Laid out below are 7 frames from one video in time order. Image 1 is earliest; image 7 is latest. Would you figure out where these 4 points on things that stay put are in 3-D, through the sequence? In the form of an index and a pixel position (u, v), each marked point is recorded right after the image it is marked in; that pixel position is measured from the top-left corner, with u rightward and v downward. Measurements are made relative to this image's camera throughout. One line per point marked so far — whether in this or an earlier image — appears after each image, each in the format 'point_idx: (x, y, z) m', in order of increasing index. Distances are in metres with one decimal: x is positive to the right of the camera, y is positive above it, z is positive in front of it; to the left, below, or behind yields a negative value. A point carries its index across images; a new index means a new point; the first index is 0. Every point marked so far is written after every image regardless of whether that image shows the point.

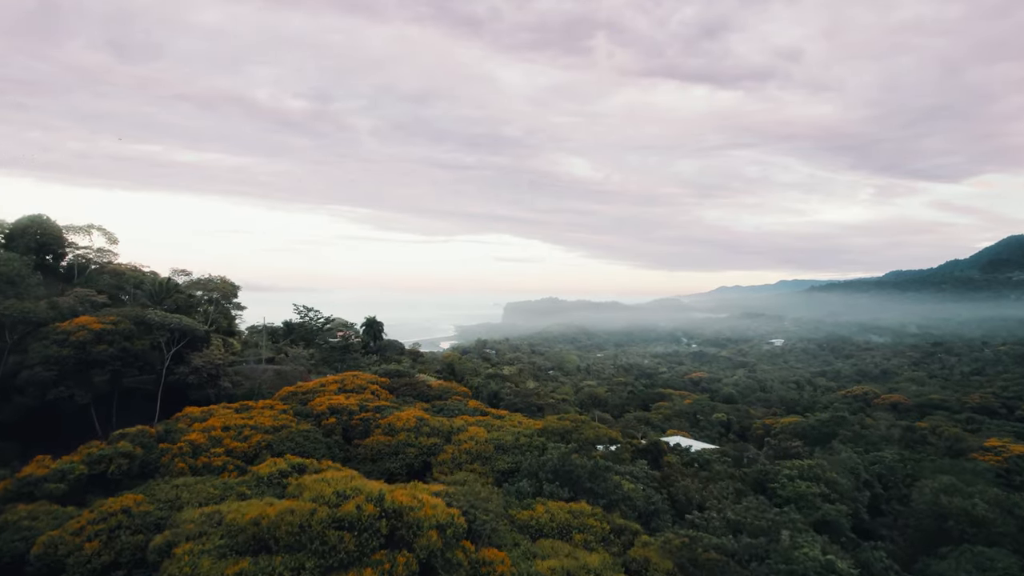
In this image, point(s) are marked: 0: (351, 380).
0: (-6.1, -3.5, +19.1) m
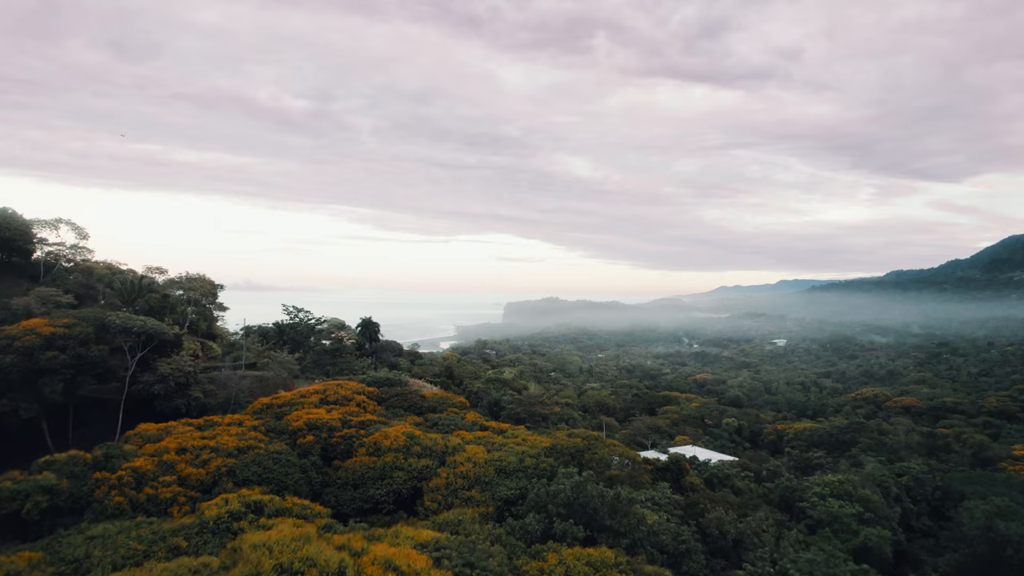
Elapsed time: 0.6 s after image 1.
0: (-6.1, -3.5, +17.1) m
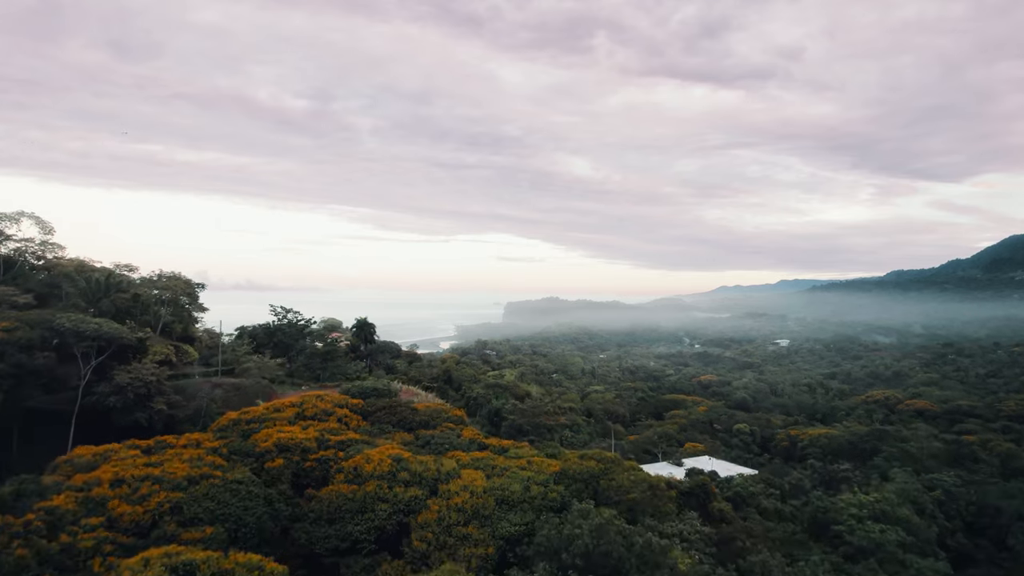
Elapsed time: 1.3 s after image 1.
0: (-6.0, -3.5, +15.2) m
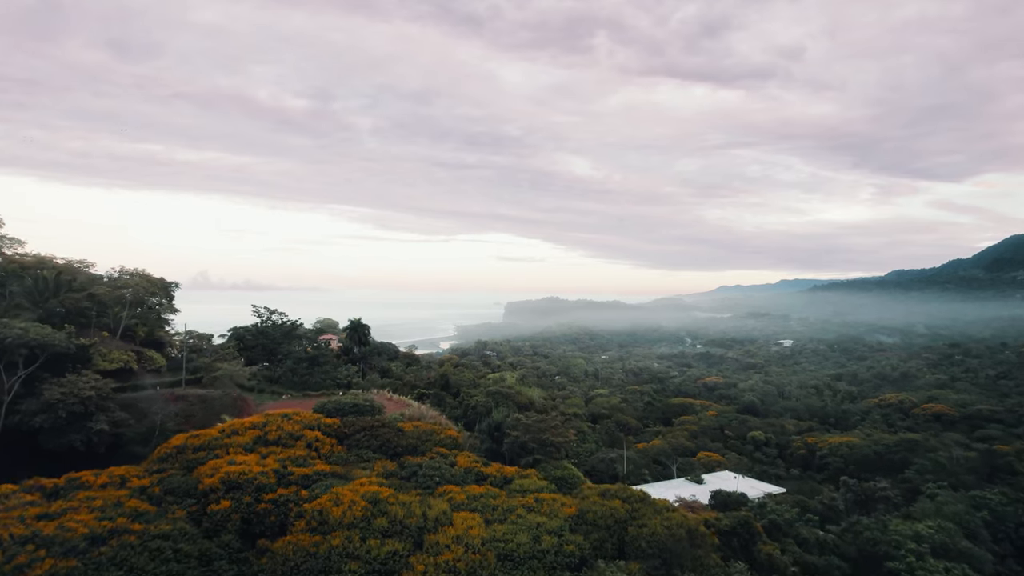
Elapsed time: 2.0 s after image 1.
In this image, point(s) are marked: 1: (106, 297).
0: (-5.9, -3.4, +12.8) m
1: (-15.6, -0.3, +19.6) m
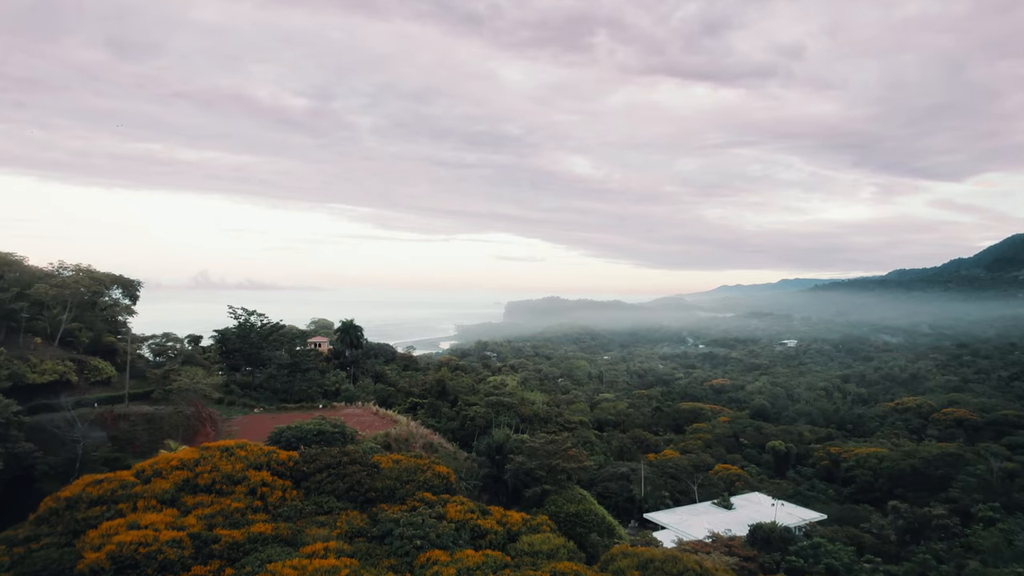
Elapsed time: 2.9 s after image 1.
0: (-5.8, -3.4, +10.1) m
1: (-15.4, -0.3, +16.9) m
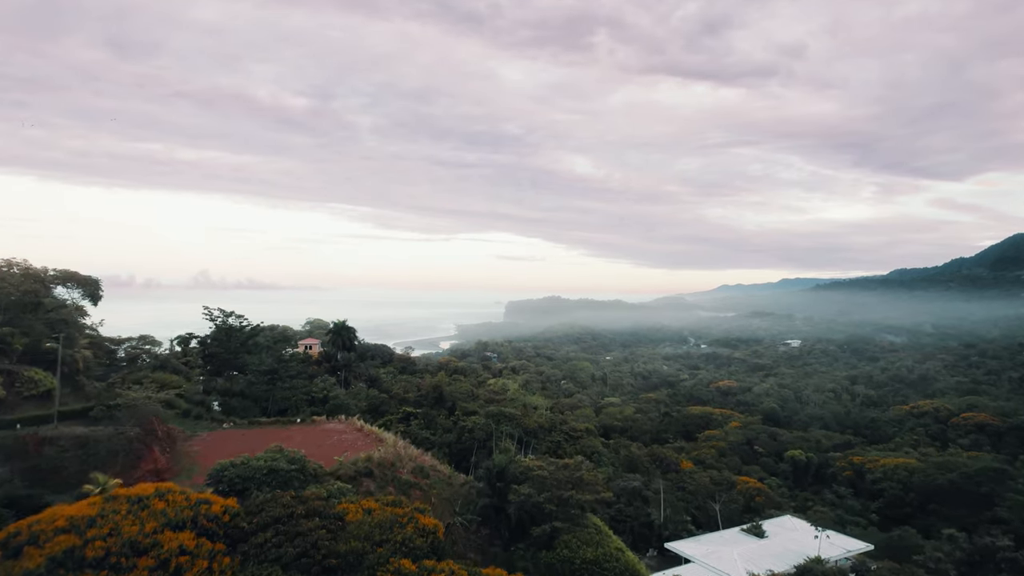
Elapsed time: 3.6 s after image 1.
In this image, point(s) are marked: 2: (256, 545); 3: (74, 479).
0: (-5.7, -3.4, +7.7) m
1: (-15.3, -0.2, +14.5) m
2: (-3.8, -3.6, +8.5) m
3: (-9.9, -4.4, +11.7) m
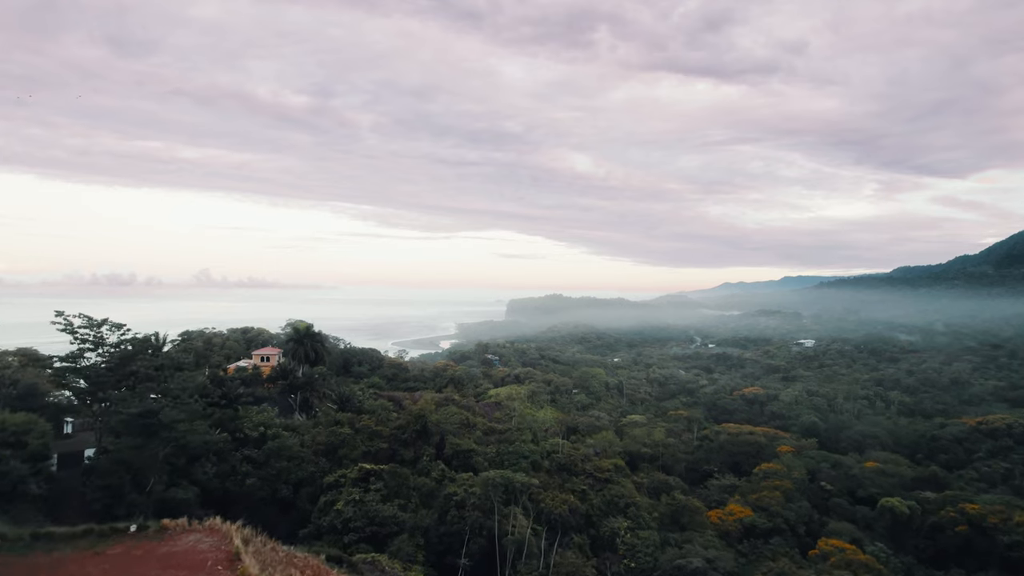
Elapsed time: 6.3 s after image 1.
0: (-5.3, -3.3, -0.8) m
1: (-15.0, -0.1, +6.0) m
2: (-3.5, -3.5, +0.1) m
3: (-9.5, -4.3, +3.2) m
